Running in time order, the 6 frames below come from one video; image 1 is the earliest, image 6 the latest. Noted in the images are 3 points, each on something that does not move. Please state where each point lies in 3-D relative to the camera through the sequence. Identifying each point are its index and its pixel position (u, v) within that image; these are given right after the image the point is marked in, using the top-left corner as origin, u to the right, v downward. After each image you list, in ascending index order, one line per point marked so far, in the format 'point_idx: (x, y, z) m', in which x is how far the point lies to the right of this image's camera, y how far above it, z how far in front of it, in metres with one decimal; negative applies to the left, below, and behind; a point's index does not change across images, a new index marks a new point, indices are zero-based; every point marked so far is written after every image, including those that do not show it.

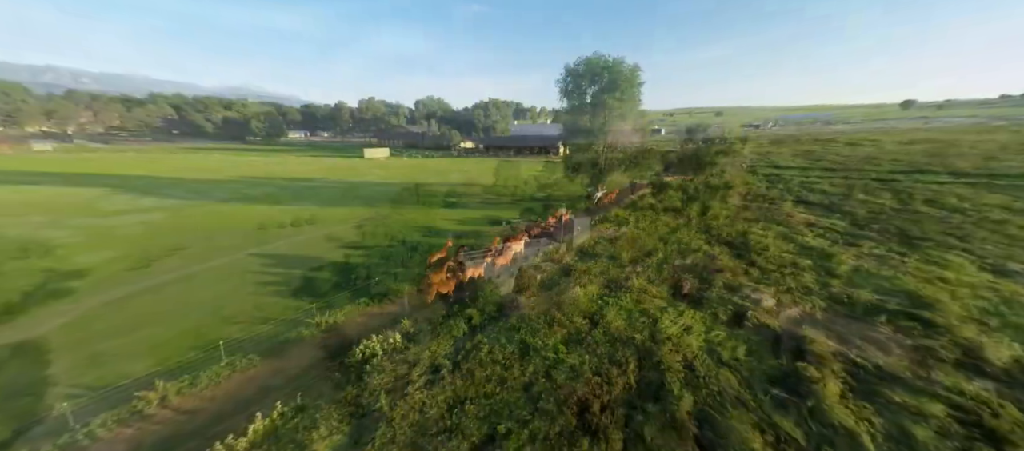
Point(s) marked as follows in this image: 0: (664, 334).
0: (+4.3, -3.0, +9.7) m
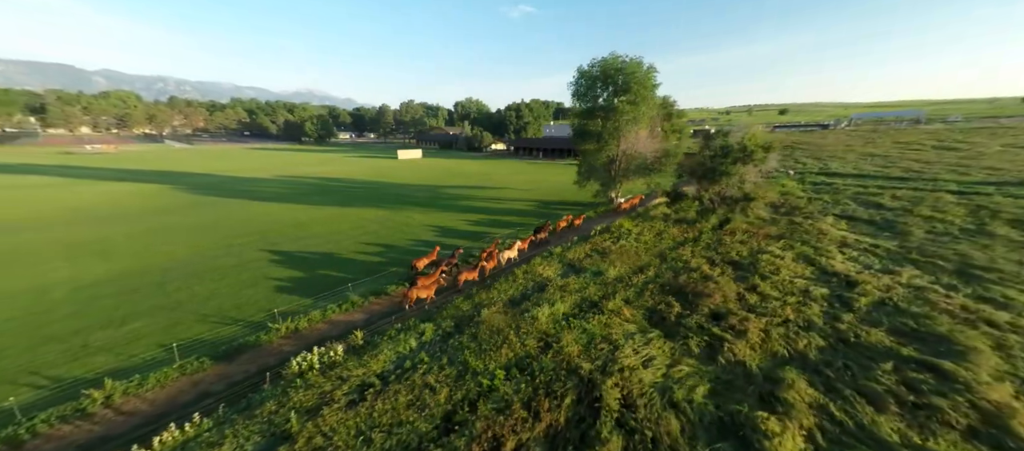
0: (+2.7, -3.5, +8.8) m
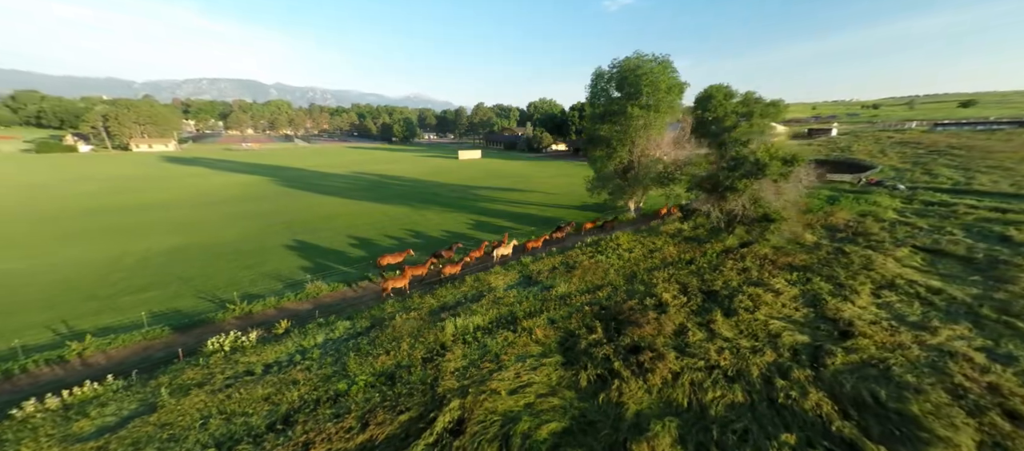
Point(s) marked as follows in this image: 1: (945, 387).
0: (-0.7, -3.9, +8.4) m
1: (+10.3, -3.8, +8.2) m
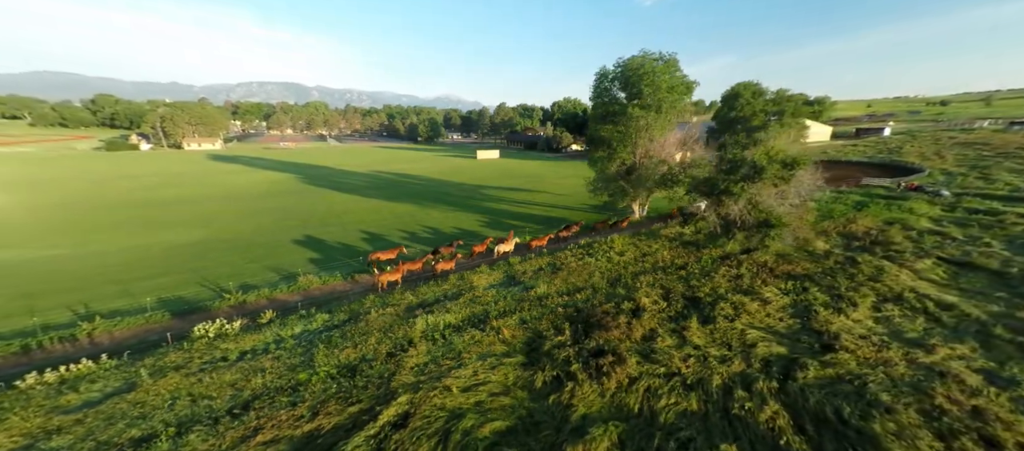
0: (-1.9, -3.9, +8.6) m
1: (+9.1, -4.0, +7.6) m
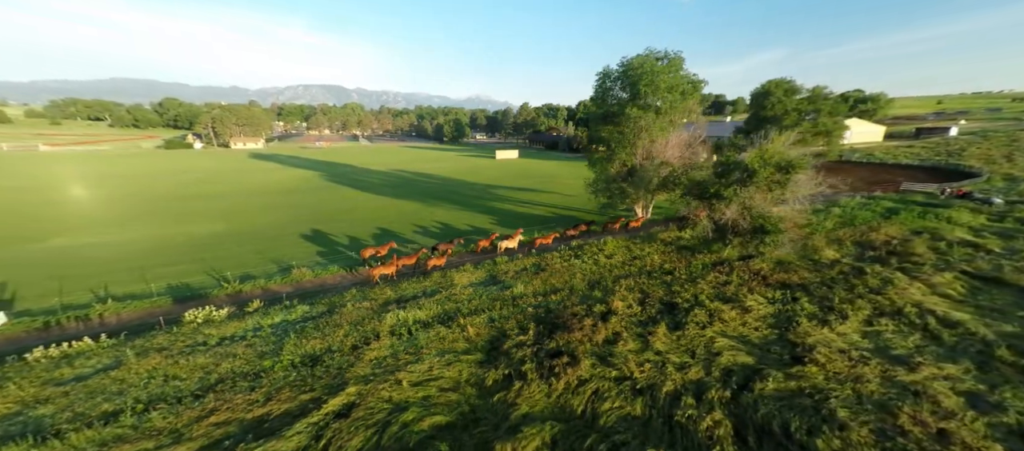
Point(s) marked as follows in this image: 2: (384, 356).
0: (-3.1, -3.9, +8.9) m
1: (+7.7, -4.2, +7.2) m
2: (-3.6, -3.7, +9.8) m
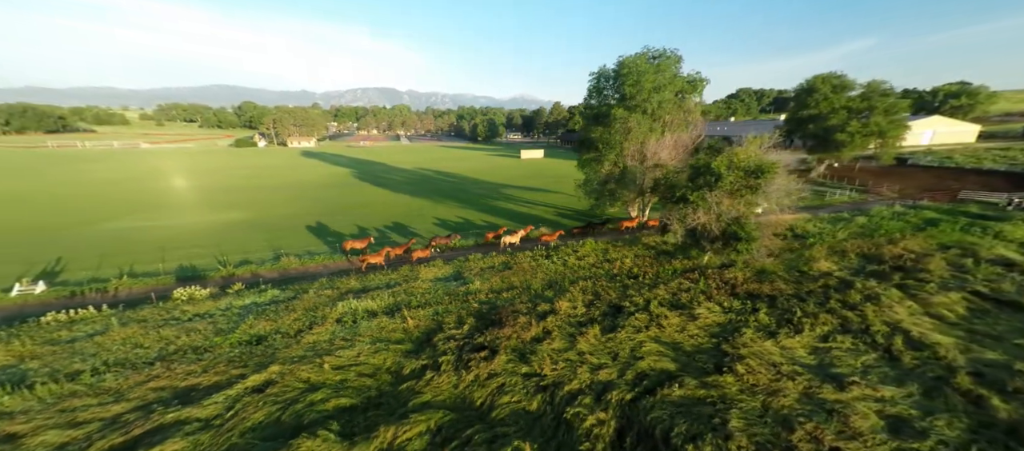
0: (-5.4, -3.7, +9.7) m
1: (+5.2, -4.4, +7.0) m
2: (-5.8, -3.5, +10.7) m
